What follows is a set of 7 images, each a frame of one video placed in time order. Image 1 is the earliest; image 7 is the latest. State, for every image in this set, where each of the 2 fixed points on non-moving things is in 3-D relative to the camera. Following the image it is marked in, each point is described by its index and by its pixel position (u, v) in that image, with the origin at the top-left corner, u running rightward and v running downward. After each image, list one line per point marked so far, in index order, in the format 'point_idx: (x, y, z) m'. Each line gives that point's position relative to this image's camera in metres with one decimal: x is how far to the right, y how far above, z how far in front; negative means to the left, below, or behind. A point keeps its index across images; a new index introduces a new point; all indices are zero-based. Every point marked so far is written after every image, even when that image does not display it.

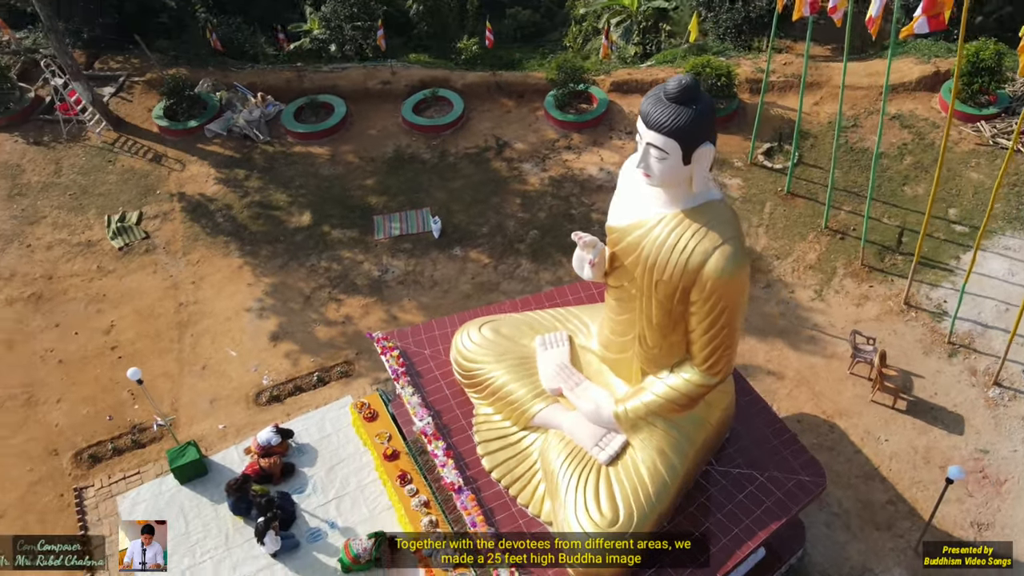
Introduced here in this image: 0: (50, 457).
0: (-6.3, -2.3, +11.6) m
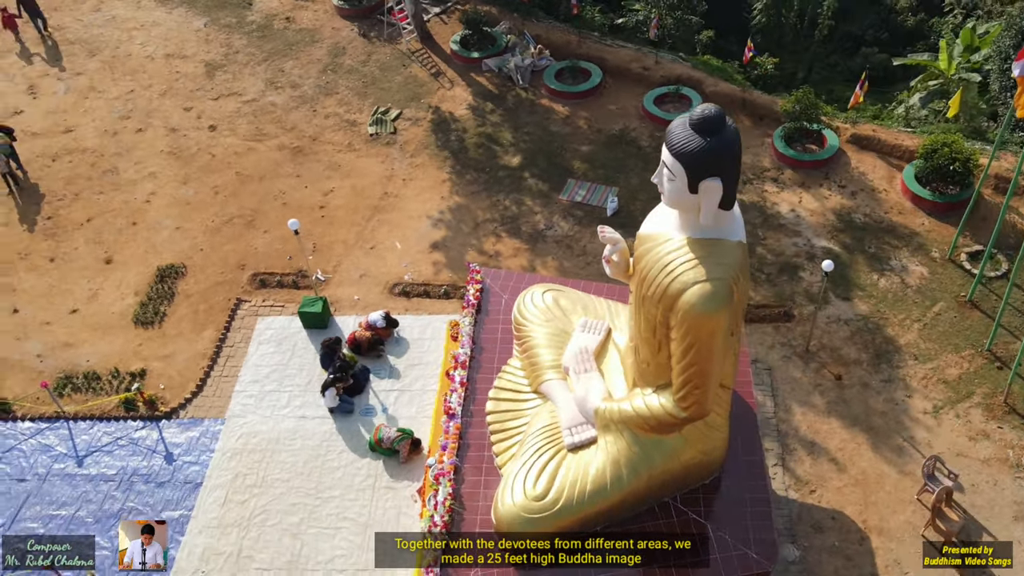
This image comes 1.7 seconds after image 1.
0: (-4.7, +0.3, +14.4) m
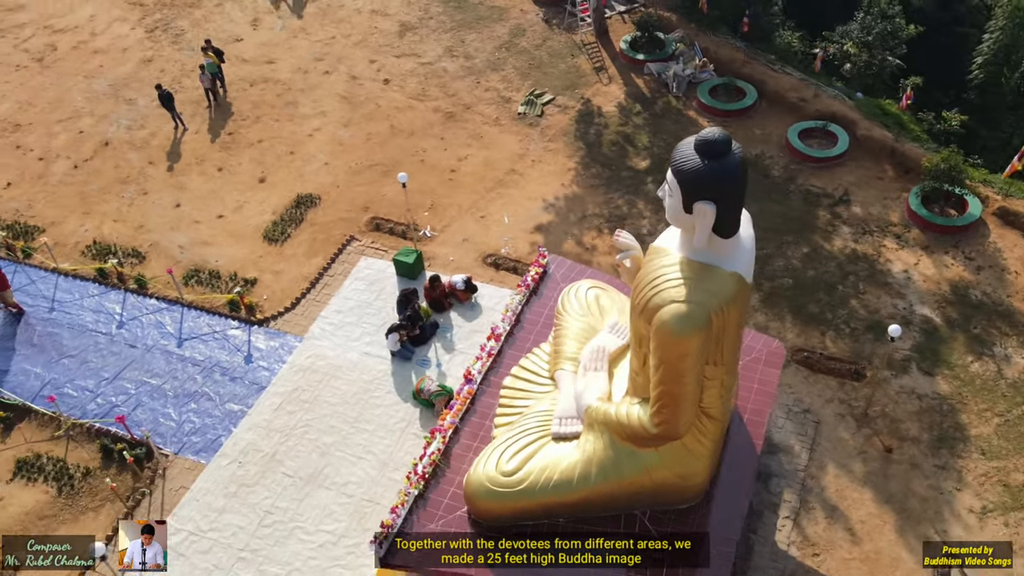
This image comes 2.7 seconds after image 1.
0: (-2.8, +1.4, +15.5) m
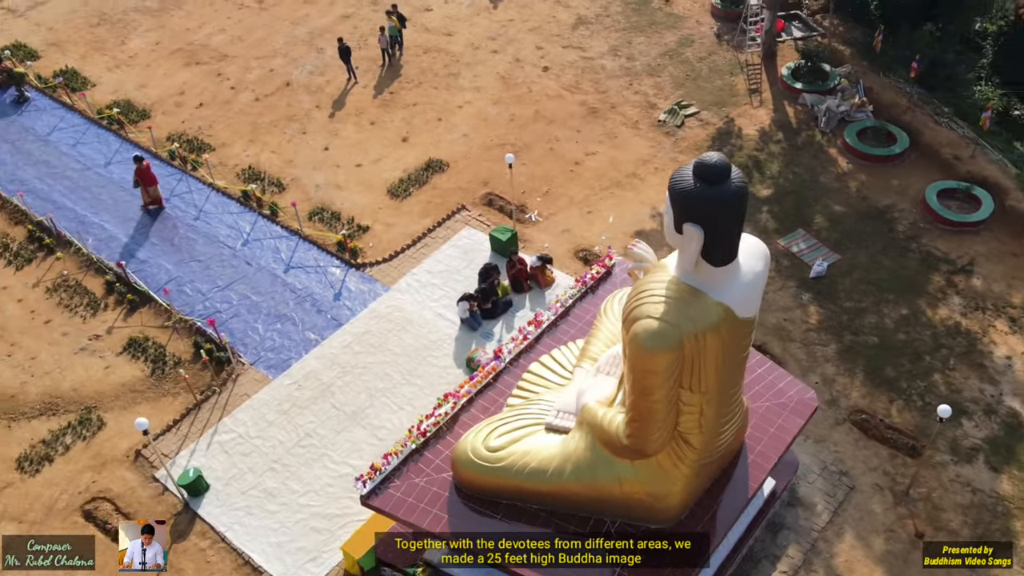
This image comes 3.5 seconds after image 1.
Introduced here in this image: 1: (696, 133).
0: (-0.6, +2.0, +16.2) m
1: (+3.7, +3.1, +16.7) m
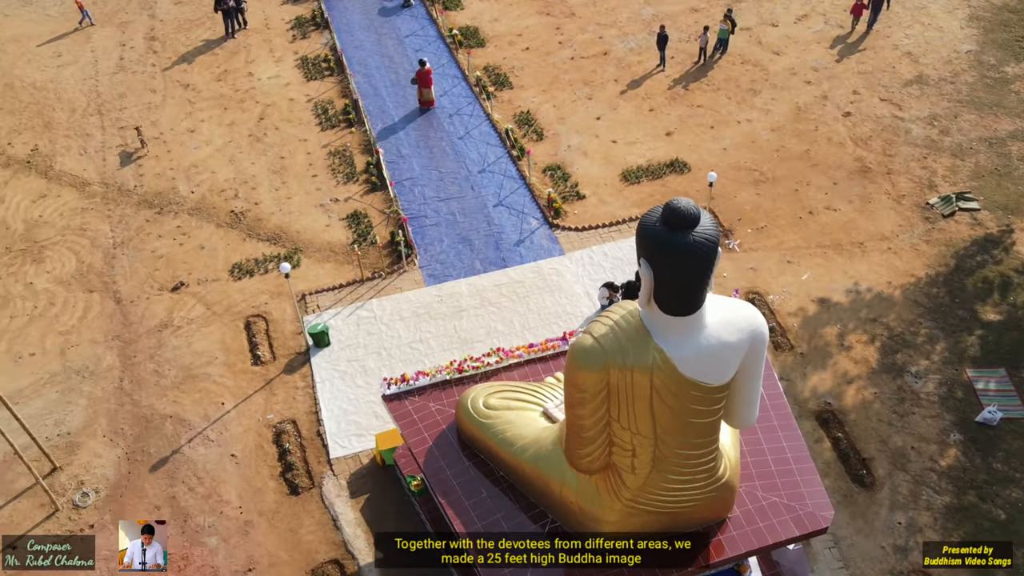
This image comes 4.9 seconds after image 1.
0: (+3.7, +1.7, +16.0) m
1: (+7.9, +1.0, +14.8) m
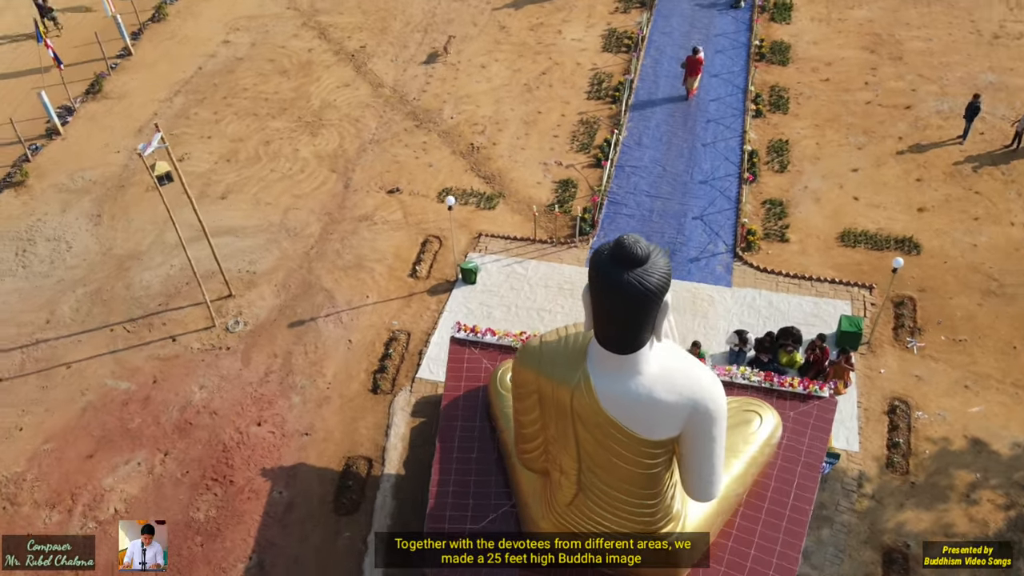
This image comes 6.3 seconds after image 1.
0: (+6.8, 0.0, +14.2) m
1: (+9.8, -2.1, +11.6) m
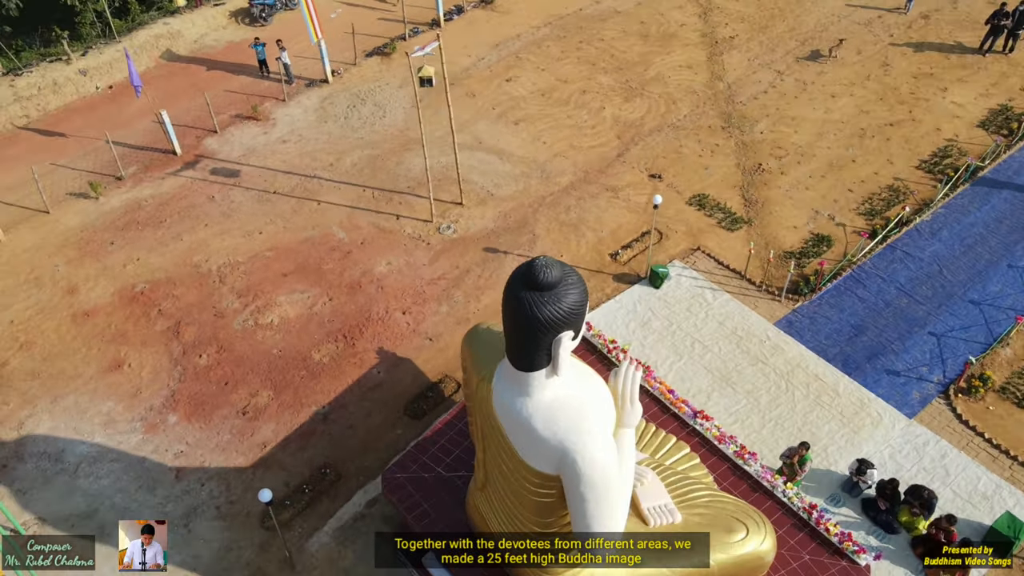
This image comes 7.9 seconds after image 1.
0: (+8.3, -3.3, +10.9) m
1: (+8.8, -6.3, +7.6) m
